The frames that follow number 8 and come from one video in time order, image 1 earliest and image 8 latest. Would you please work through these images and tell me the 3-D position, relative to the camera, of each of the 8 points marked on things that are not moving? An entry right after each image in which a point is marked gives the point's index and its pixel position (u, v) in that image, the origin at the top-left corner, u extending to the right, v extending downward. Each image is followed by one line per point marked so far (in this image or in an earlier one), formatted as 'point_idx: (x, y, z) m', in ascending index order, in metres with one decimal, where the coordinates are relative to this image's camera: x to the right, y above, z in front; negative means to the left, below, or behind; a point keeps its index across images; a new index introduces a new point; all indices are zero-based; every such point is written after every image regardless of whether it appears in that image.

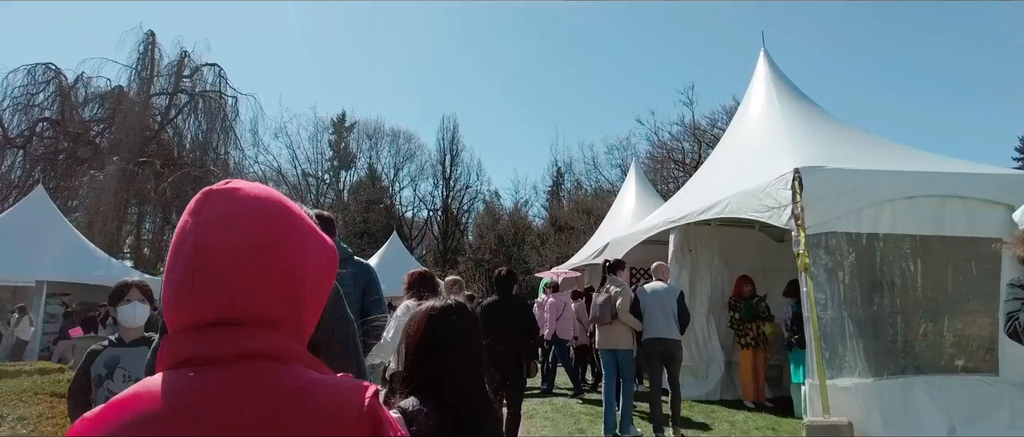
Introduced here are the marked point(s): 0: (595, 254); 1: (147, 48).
0: (+1.2, -0.5, +9.5) m
1: (-9.9, +4.6, +18.0) m
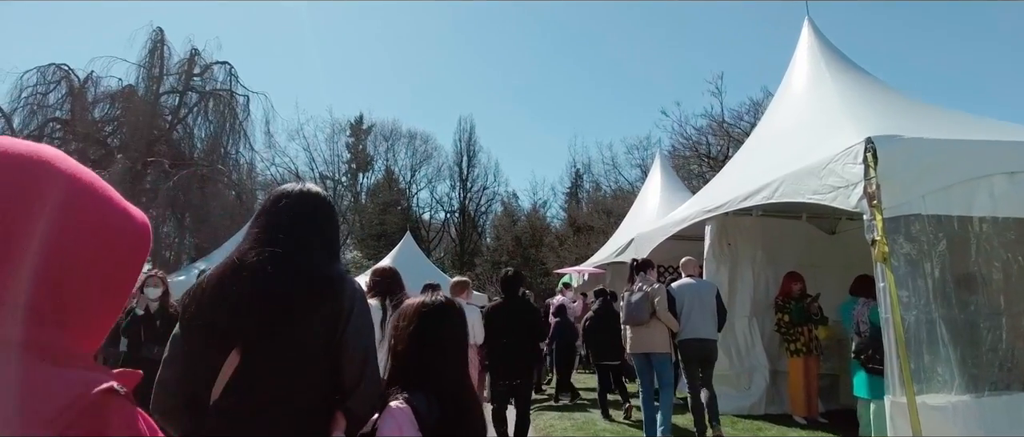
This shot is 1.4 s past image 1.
0: (+1.4, -0.4, +8.9) m
1: (-9.5, +4.6, +17.8) m
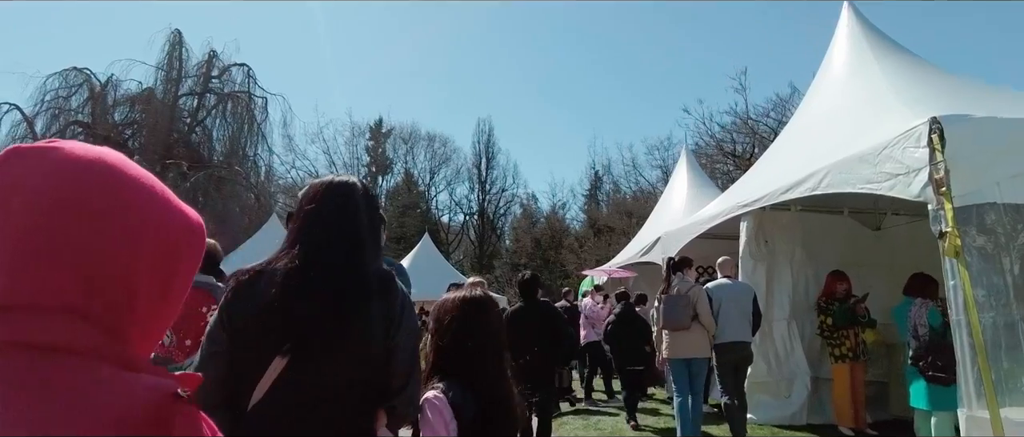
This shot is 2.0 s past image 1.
0: (+1.7, -0.4, +8.6) m
1: (-9.0, +4.5, +17.8) m
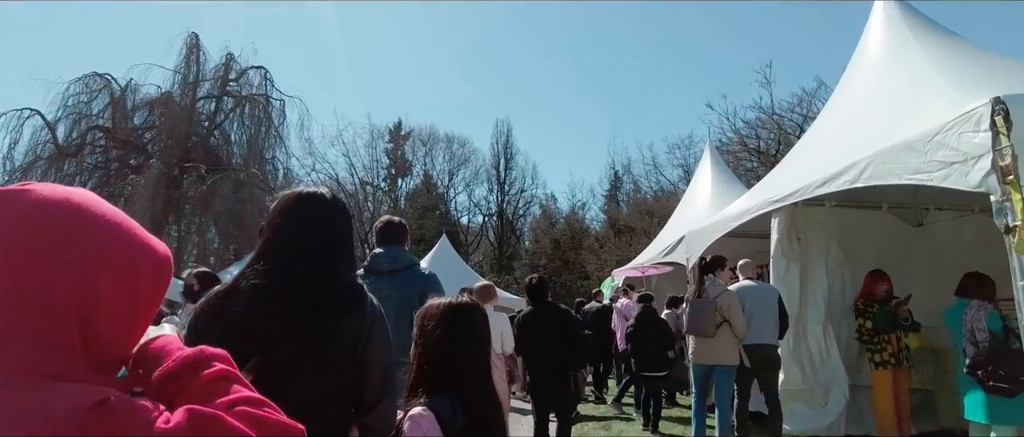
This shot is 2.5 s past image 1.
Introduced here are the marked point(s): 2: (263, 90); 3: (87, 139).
0: (+1.9, -0.4, +8.3) m
1: (-8.5, +4.4, +17.8) m
2: (-6.9, +3.6, +18.7) m
3: (-10.1, +1.9, +15.9) m
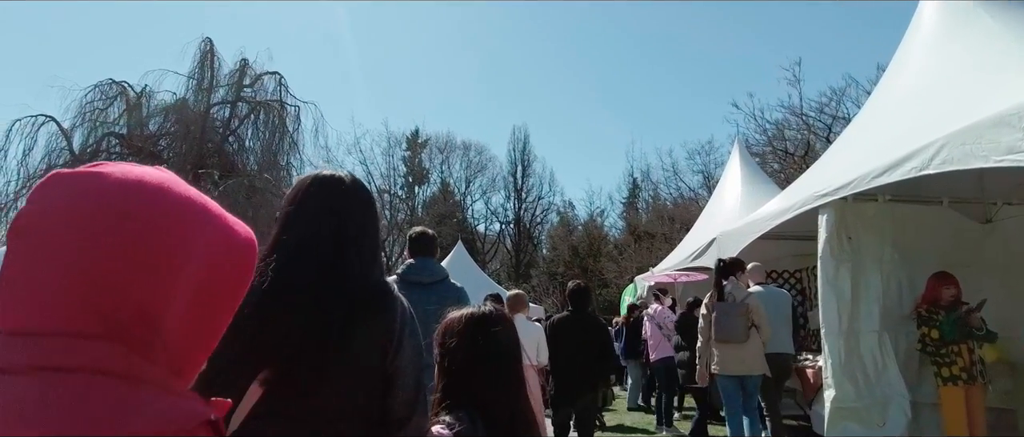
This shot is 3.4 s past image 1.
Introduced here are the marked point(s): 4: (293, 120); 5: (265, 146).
0: (+2.1, -0.4, +7.9) m
1: (-8.1, +4.3, +17.7) m
2: (-6.5, +3.4, +18.6) m
3: (-9.7, +1.7, +15.8) m
4: (-6.0, +2.7, +18.3) m
5: (-6.4, +1.9, +17.4) m
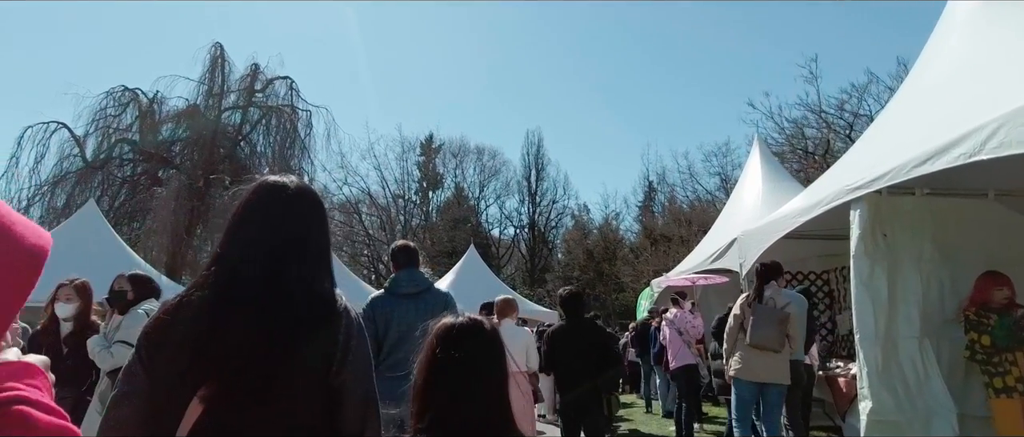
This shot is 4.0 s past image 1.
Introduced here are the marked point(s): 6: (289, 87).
0: (+2.2, -0.5, +7.6) m
1: (-7.8, +4.1, +17.7) m
2: (-6.1, +3.3, +18.5) m
3: (-9.4, +1.6, +15.8) m
4: (-5.6, +2.6, +18.2) m
5: (-6.1, +1.8, +17.3) m
6: (-6.2, +3.7, +18.8) m
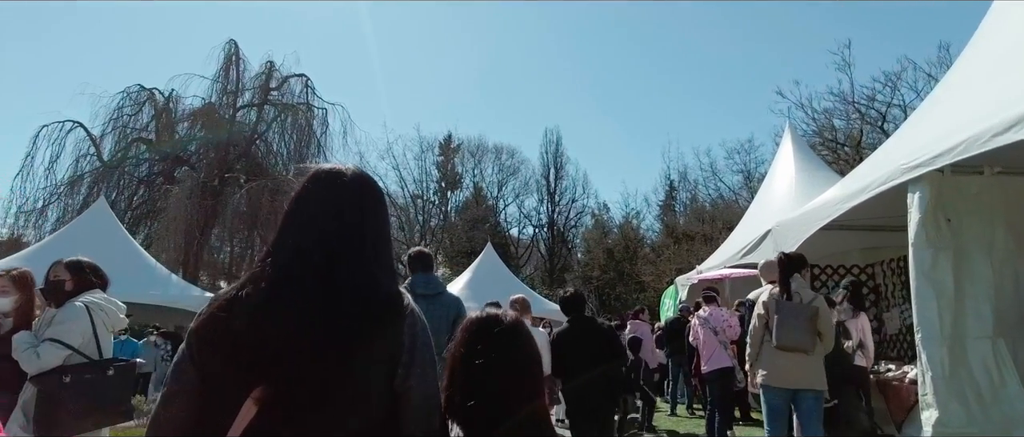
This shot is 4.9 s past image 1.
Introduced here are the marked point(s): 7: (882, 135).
0: (+2.4, -0.4, +7.2) m
1: (-7.3, +4.1, +17.5) m
2: (-5.7, +3.3, +18.3) m
3: (-9.0, +1.6, +15.7) m
4: (-5.2, +2.6, +18.0) m
5: (-5.6, +1.8, +17.2) m
6: (-5.8, +3.7, +18.6) m
7: (+11.1, +2.6, +19.9) m
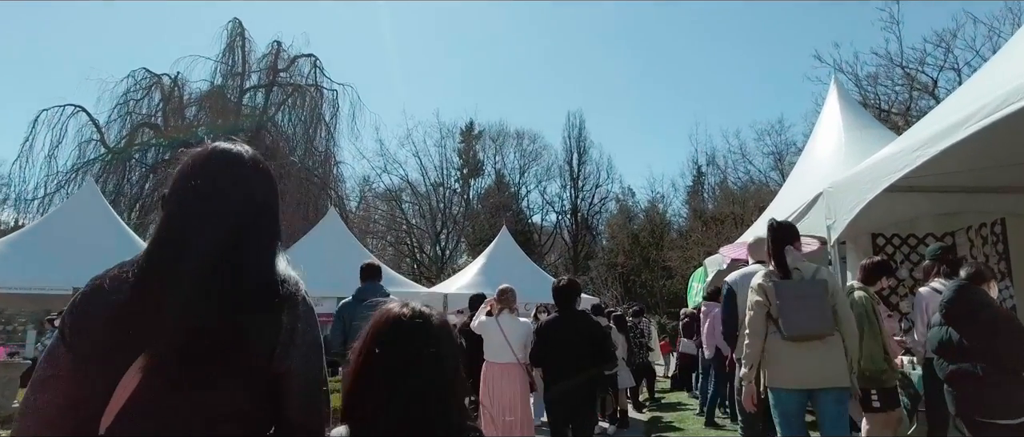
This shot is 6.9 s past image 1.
0: (+2.5, -0.1, +6.3) m
1: (-6.9, +4.5, +16.9) m
2: (-5.2, +3.7, +17.6) m
3: (-8.6, +1.9, +15.2) m
4: (-4.7, +3.0, +17.4) m
5: (-5.2, +2.1, +16.5) m
6: (-5.3, +4.1, +18.0) m
7: (+11.6, +3.1, +18.6) m
